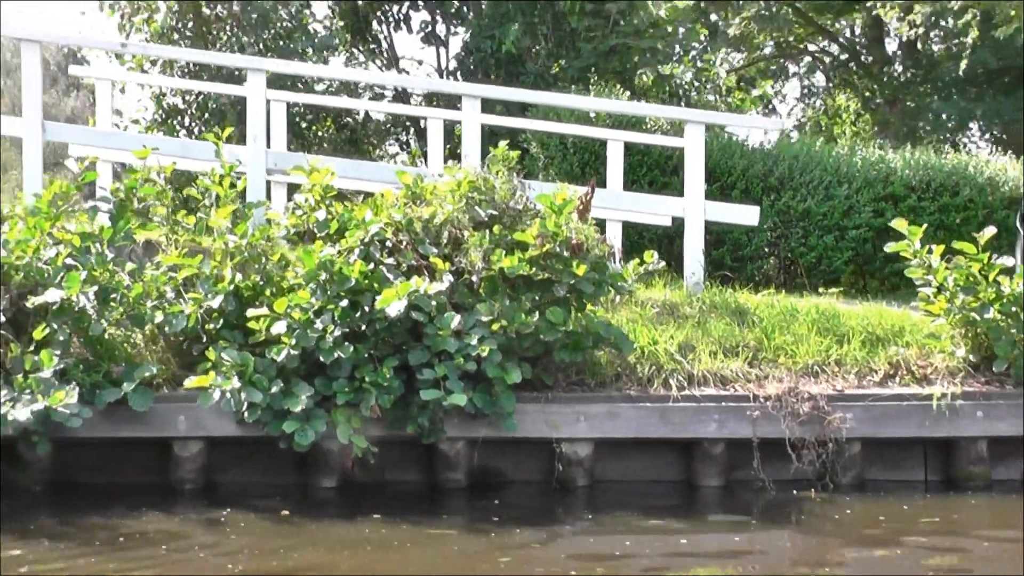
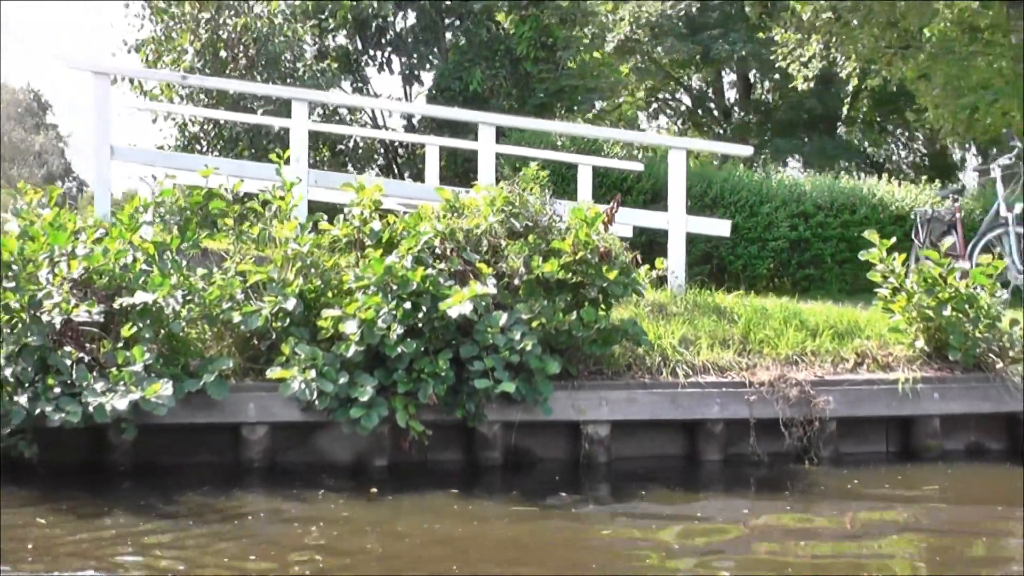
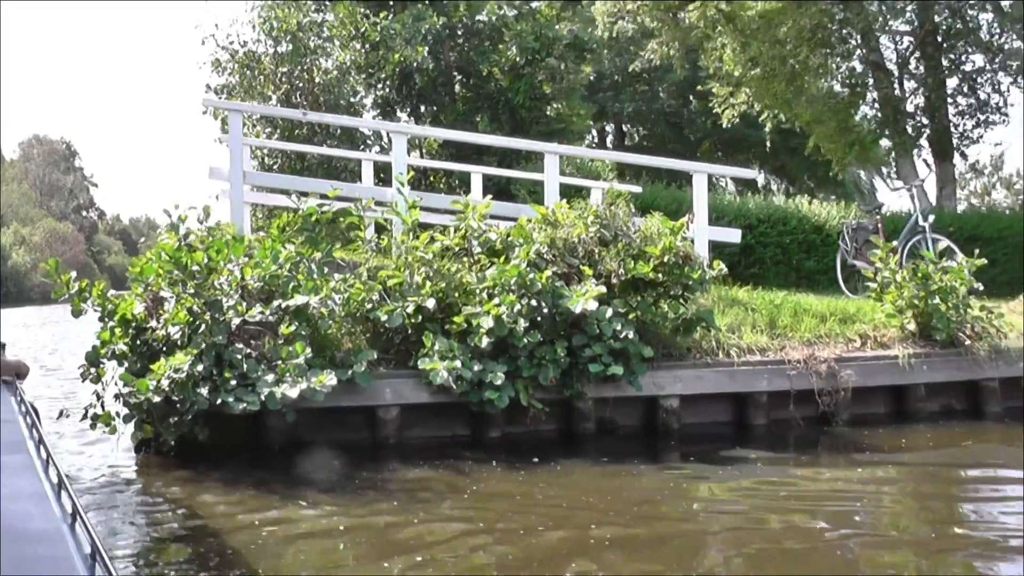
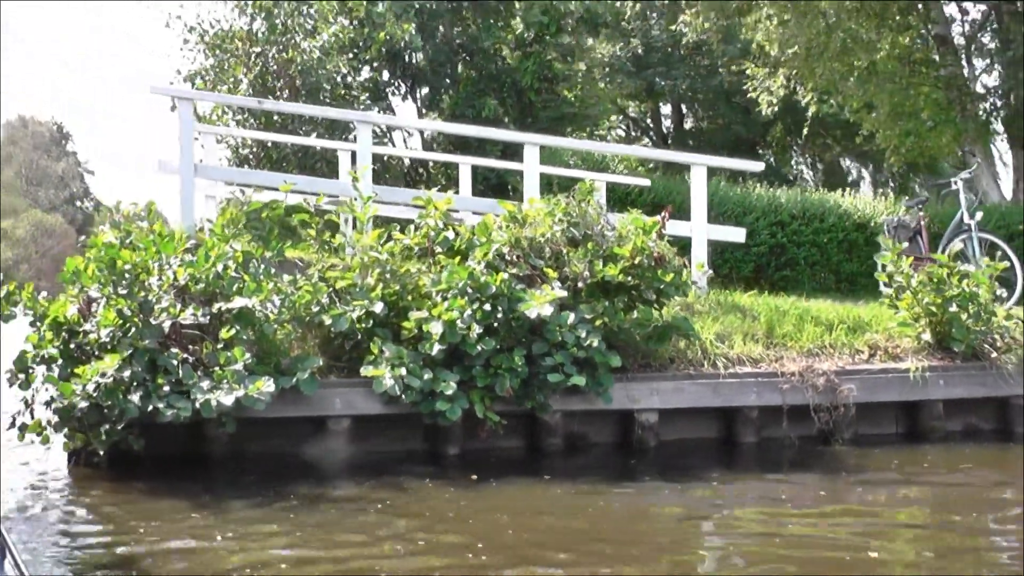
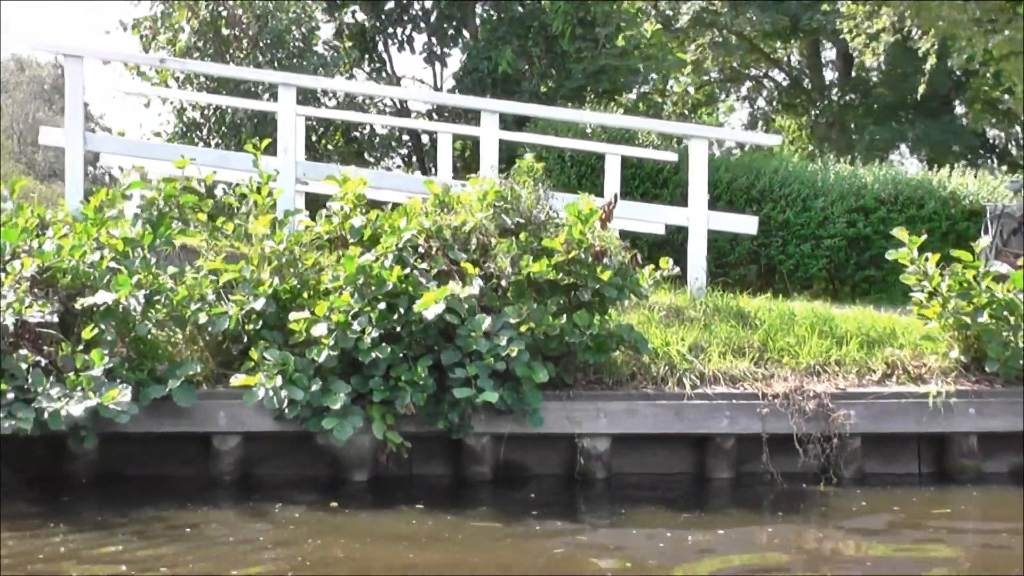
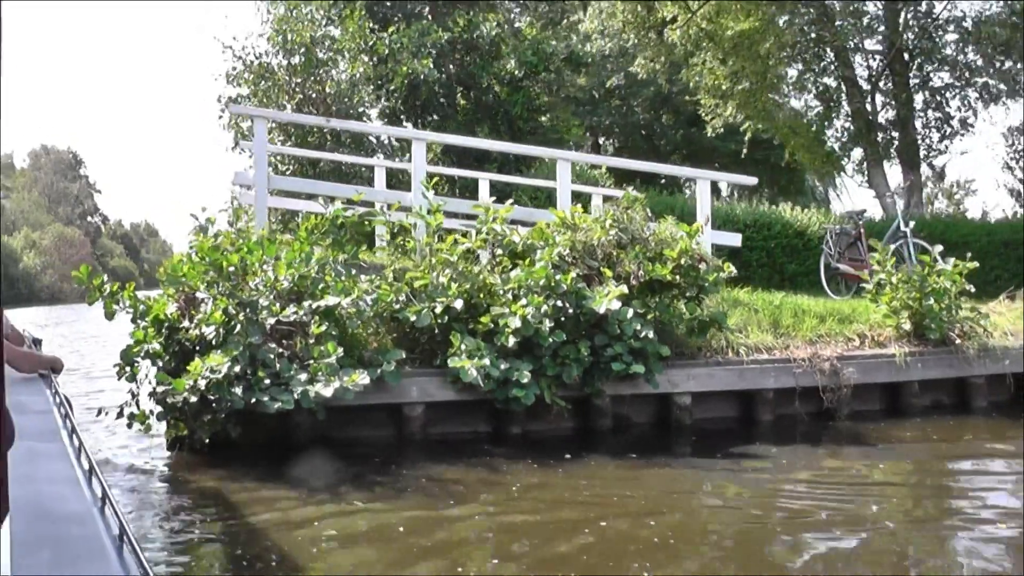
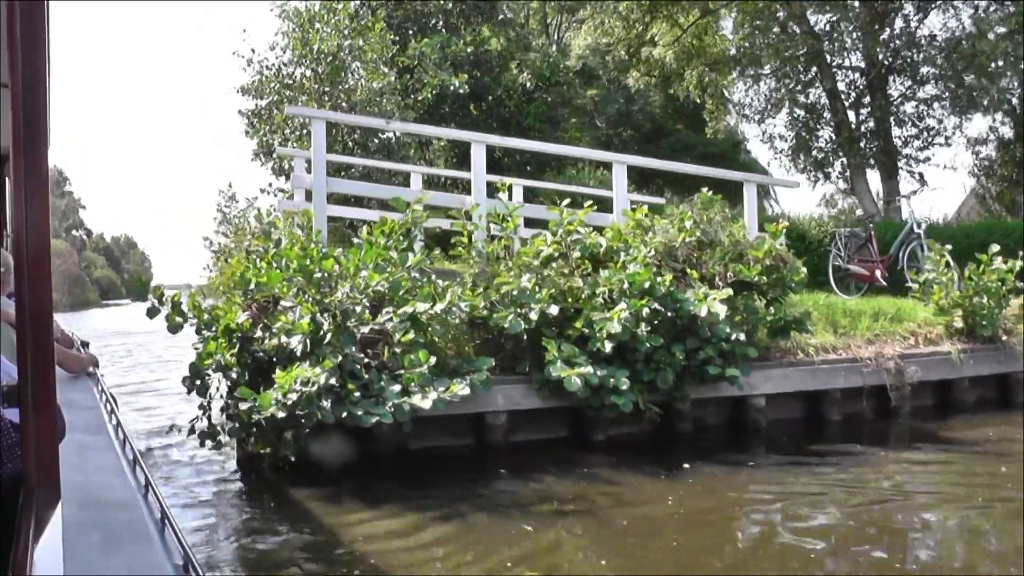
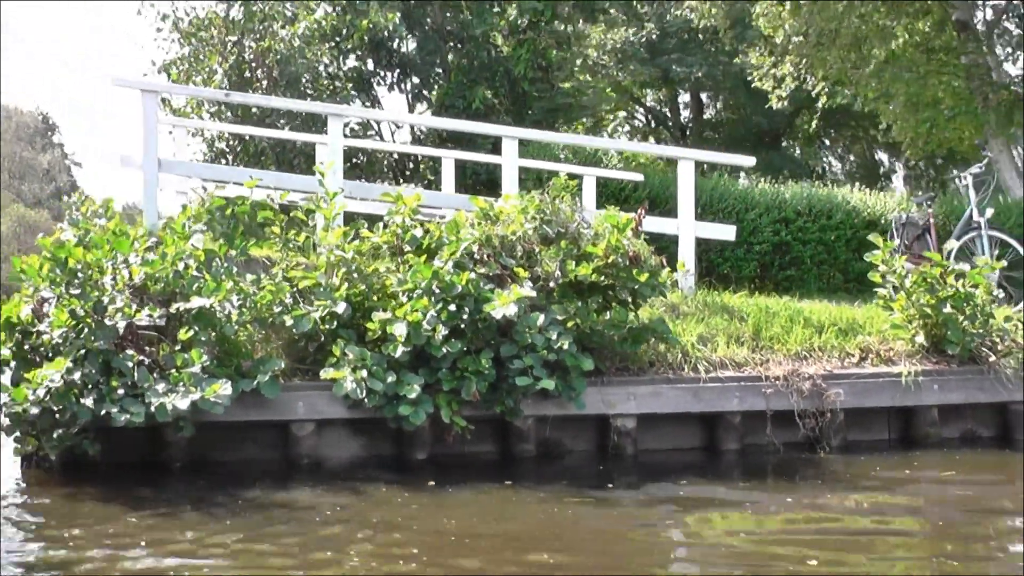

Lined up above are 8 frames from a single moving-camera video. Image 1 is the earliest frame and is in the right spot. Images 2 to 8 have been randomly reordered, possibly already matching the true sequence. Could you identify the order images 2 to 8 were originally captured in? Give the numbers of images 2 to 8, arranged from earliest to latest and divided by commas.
5, 2, 8, 4, 3, 6, 7
